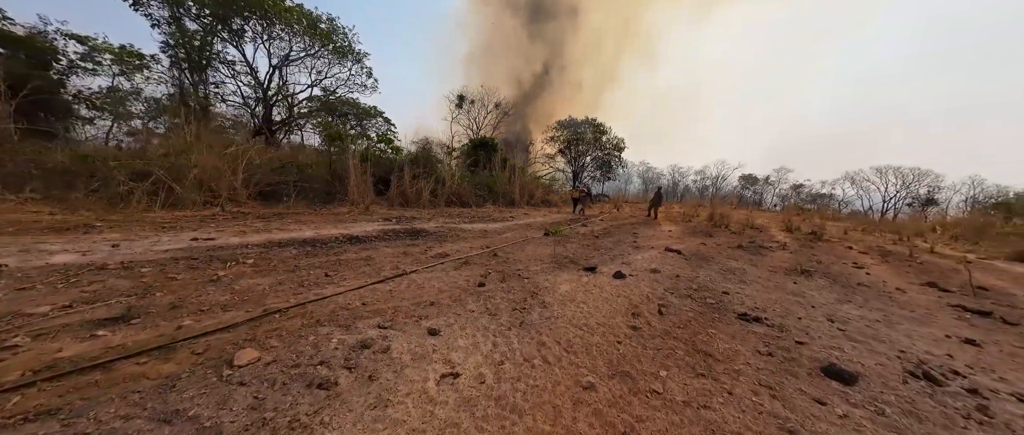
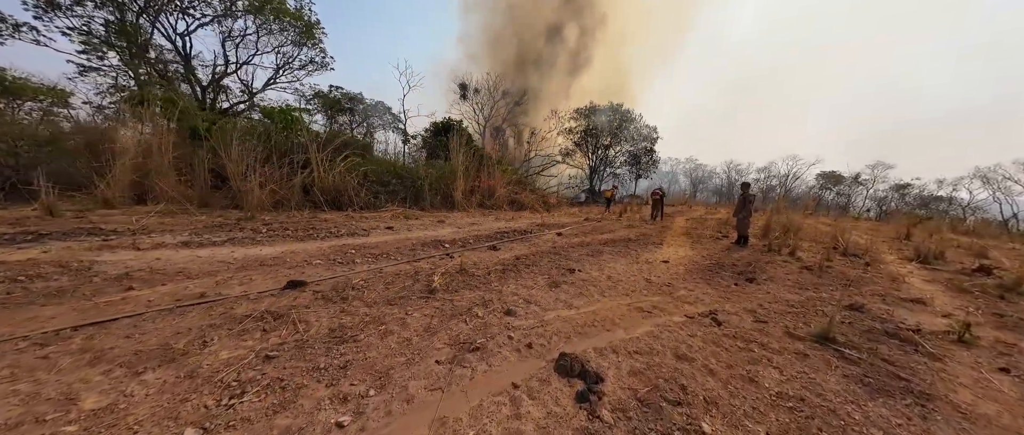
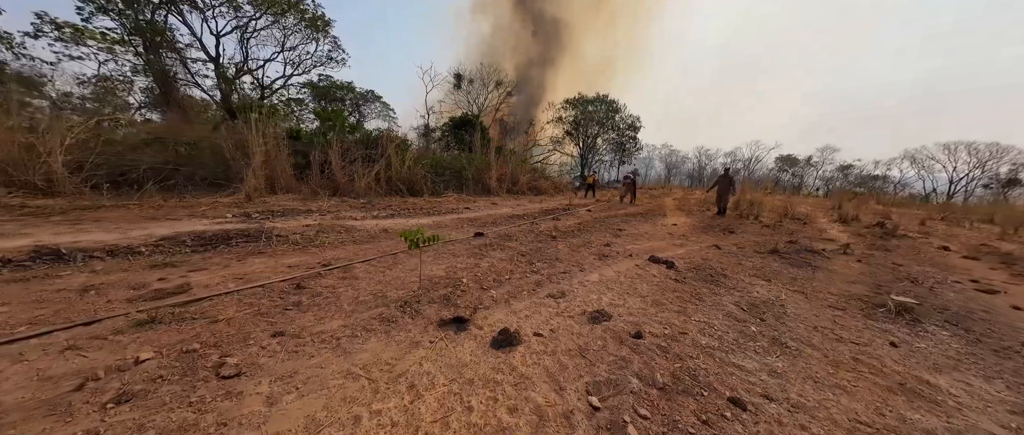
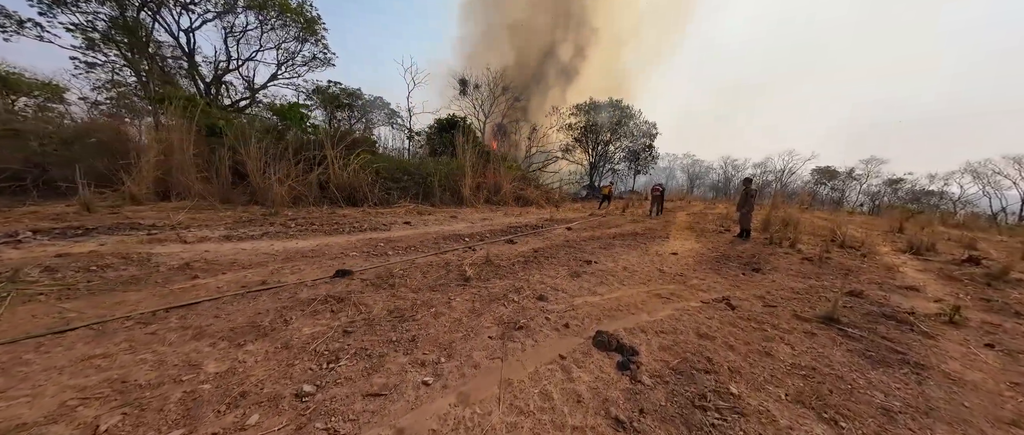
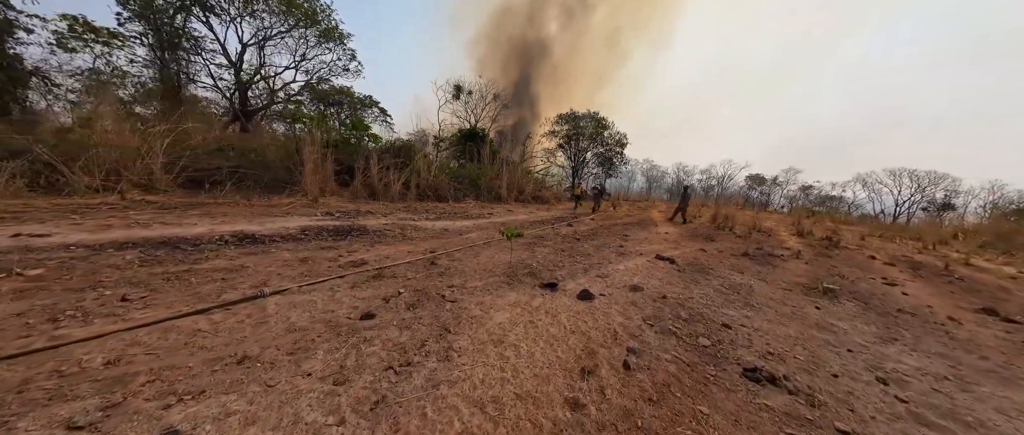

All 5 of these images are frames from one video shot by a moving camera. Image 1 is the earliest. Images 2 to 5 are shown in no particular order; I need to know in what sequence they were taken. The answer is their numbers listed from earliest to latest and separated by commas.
5, 3, 4, 2
